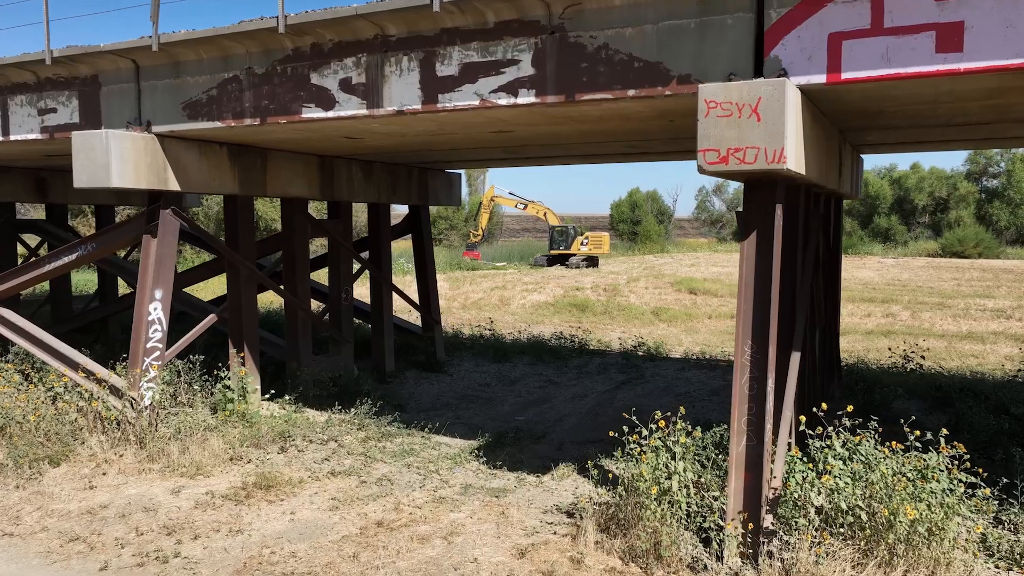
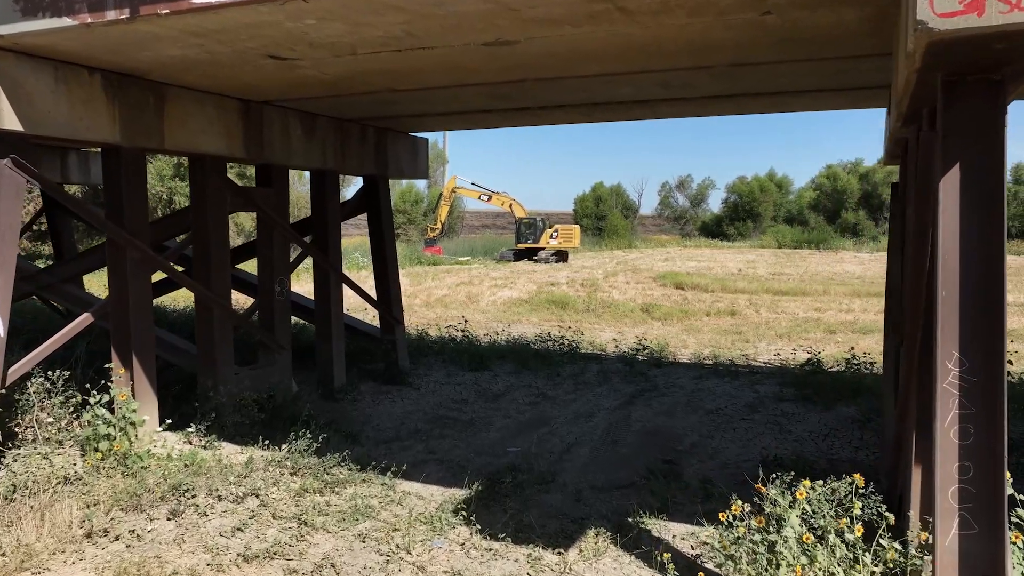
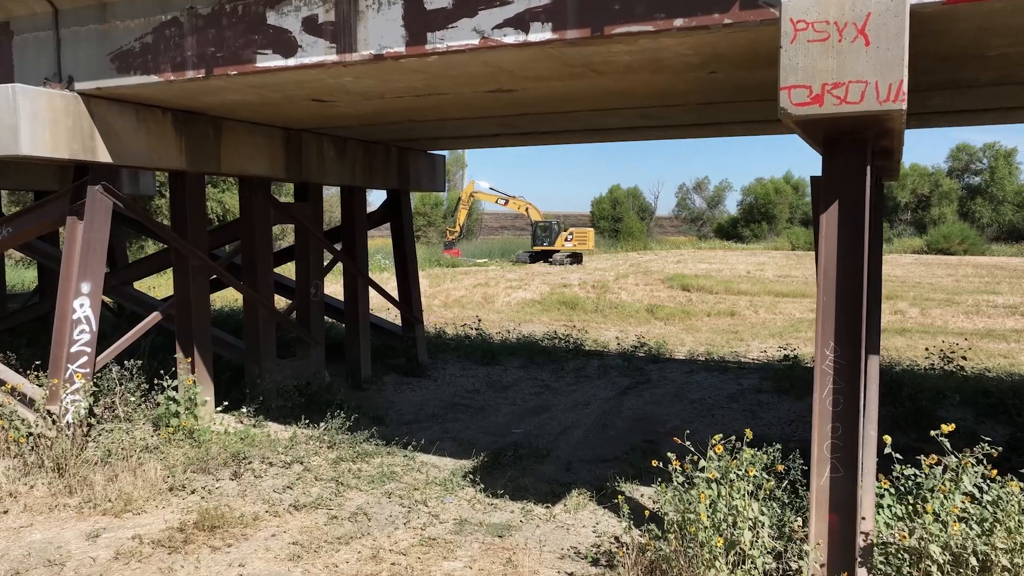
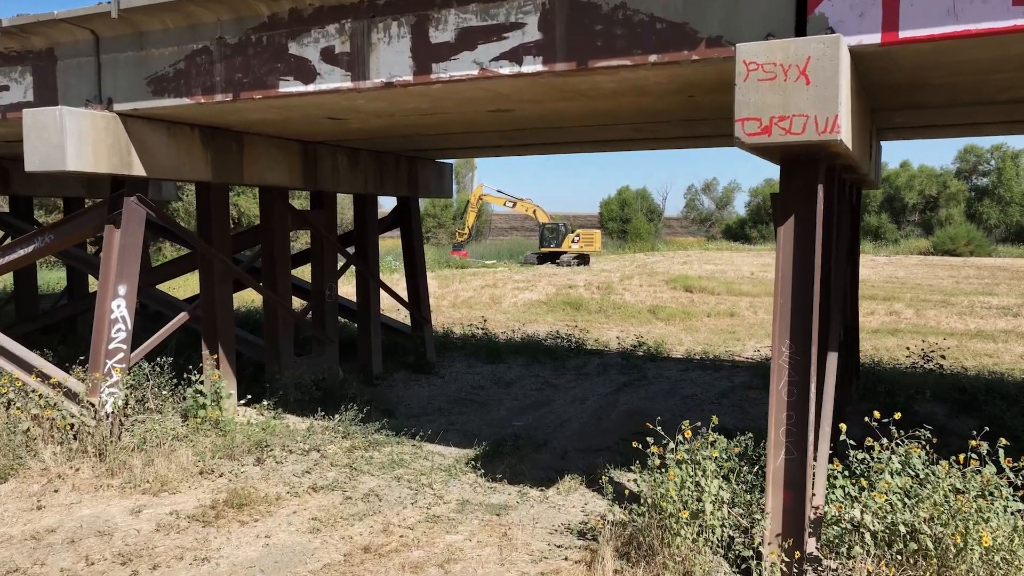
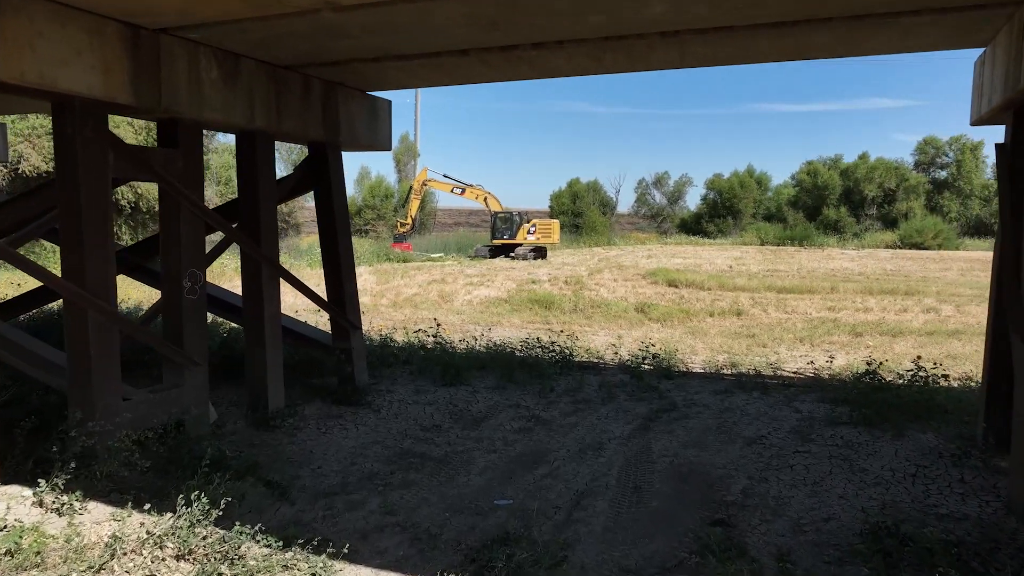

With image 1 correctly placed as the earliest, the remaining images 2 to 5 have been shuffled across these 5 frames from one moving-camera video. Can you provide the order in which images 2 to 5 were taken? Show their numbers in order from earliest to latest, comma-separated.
4, 3, 2, 5
